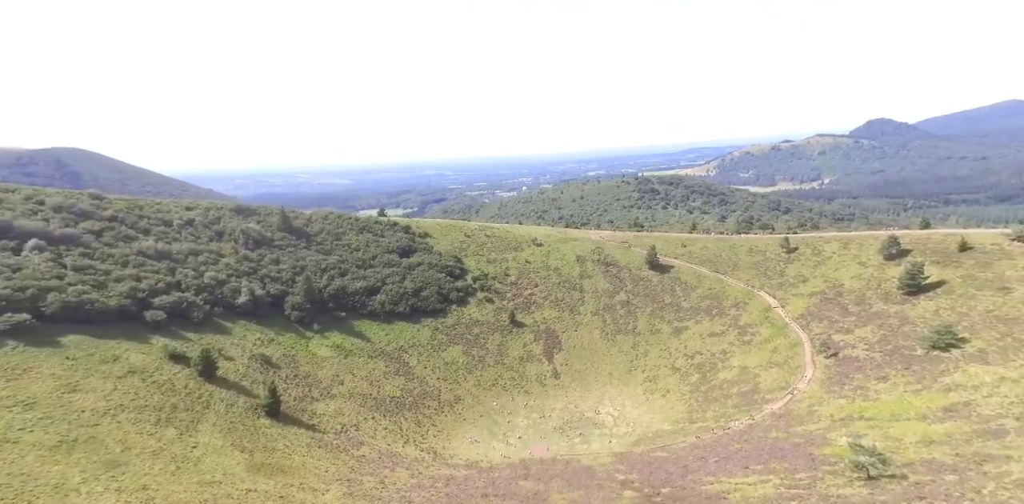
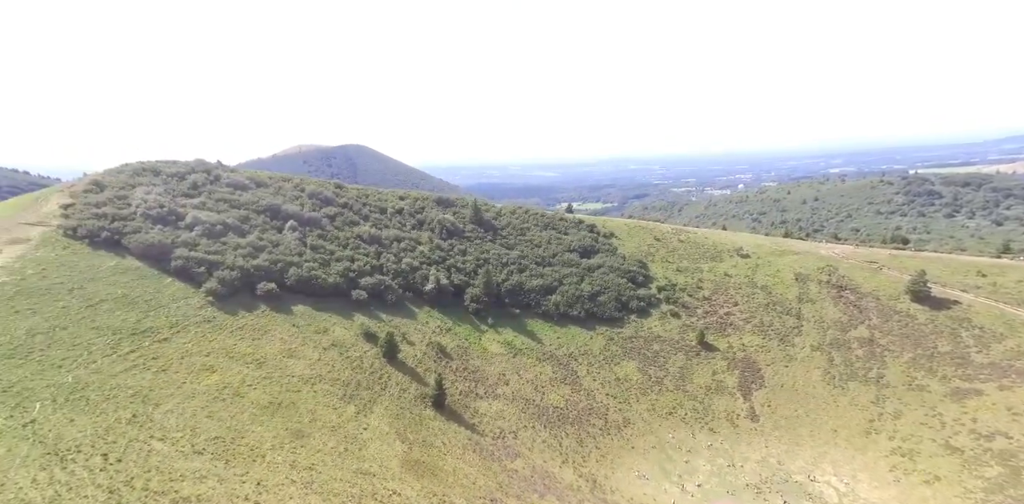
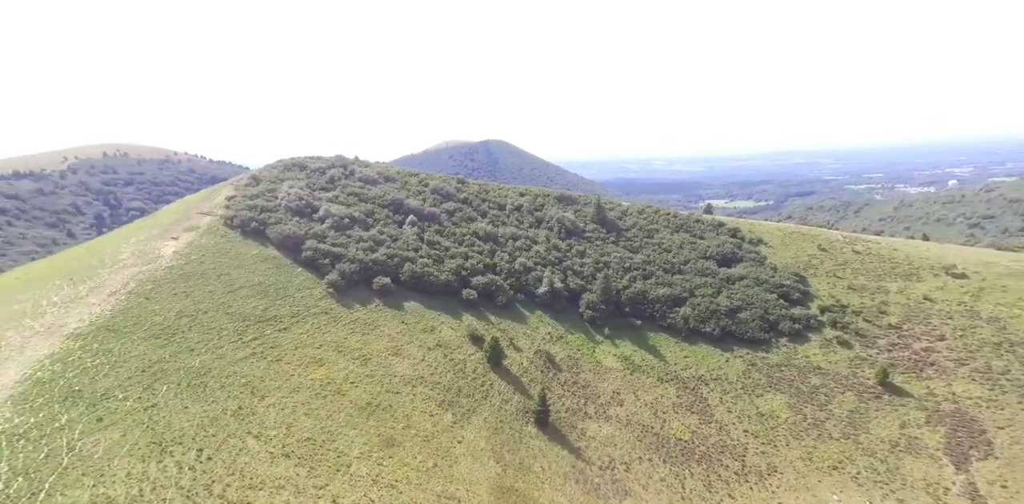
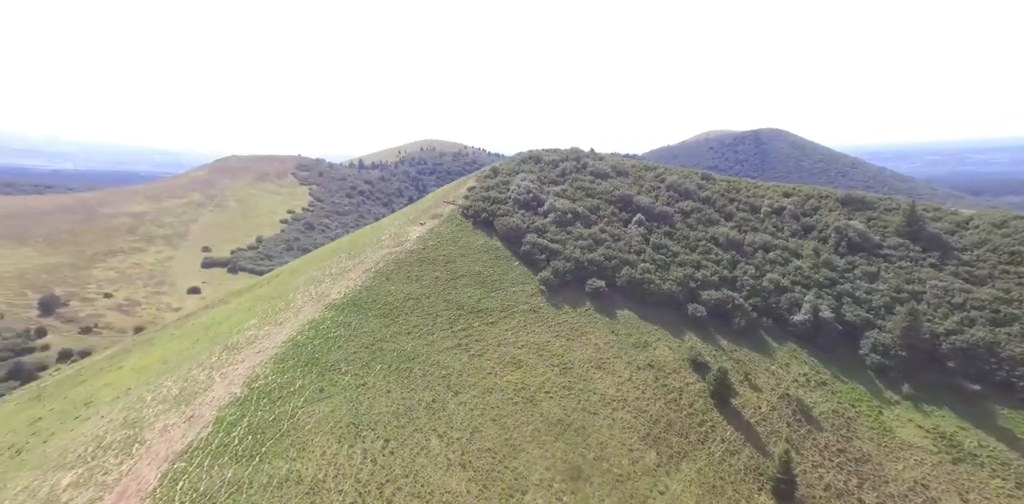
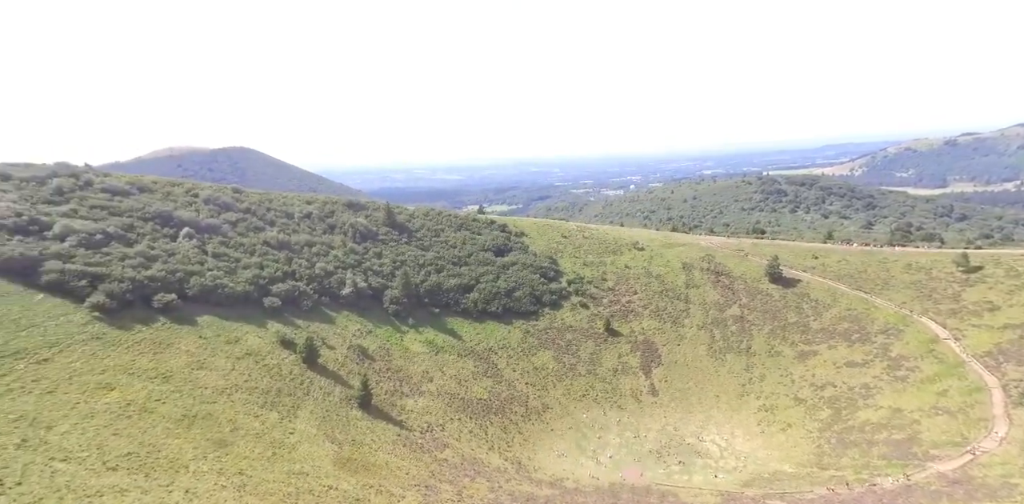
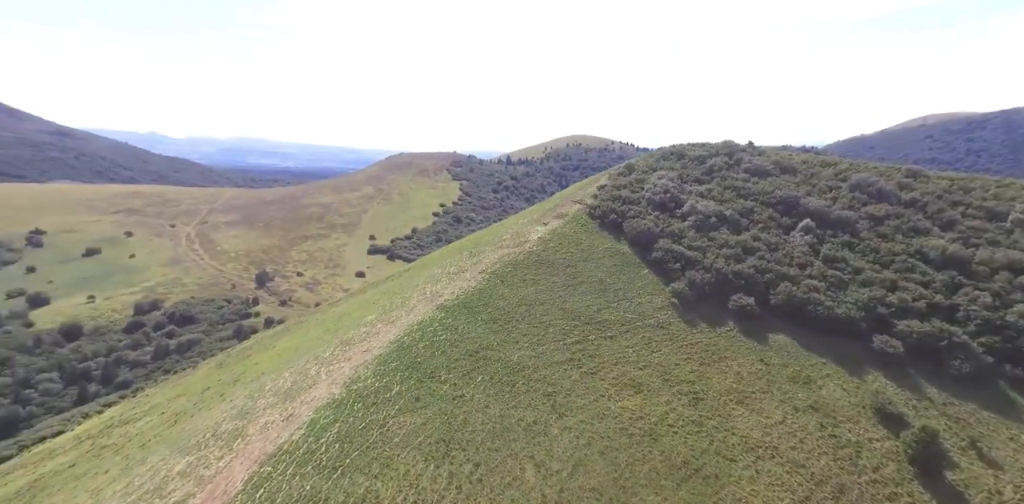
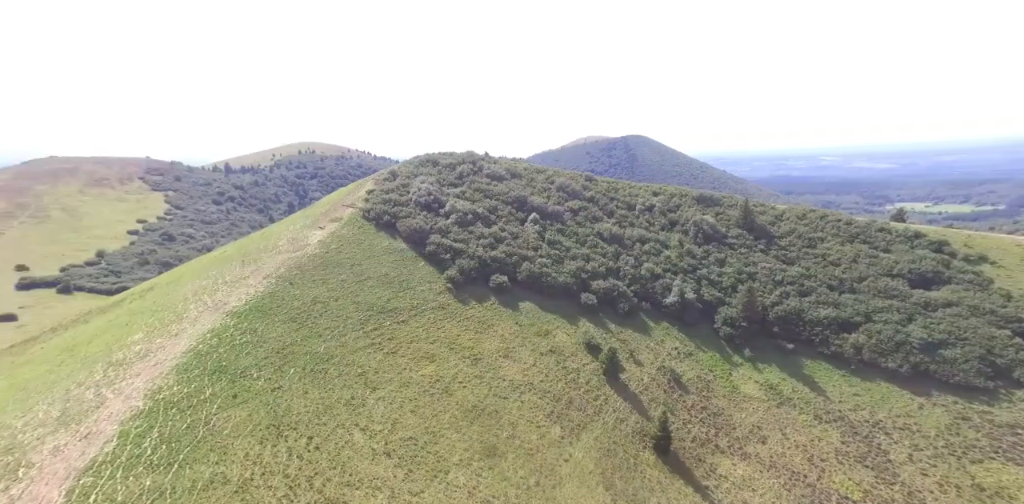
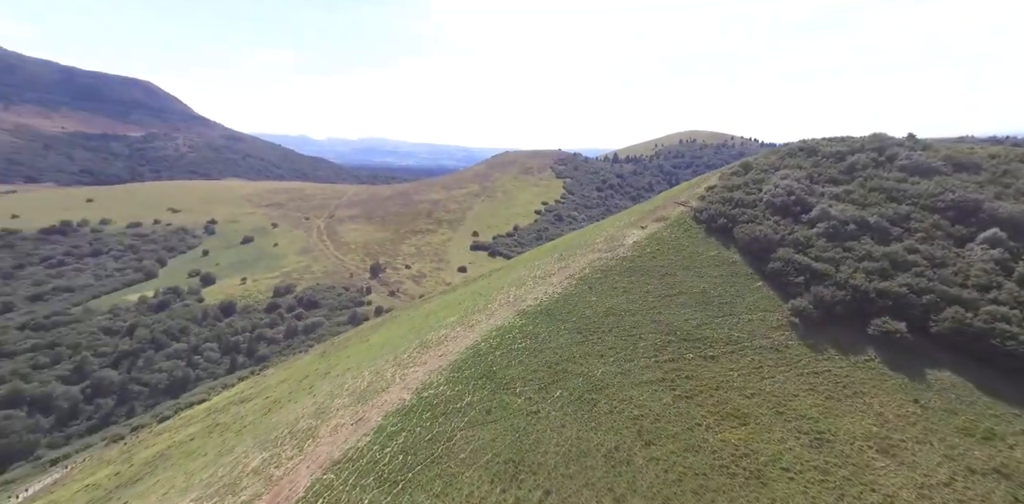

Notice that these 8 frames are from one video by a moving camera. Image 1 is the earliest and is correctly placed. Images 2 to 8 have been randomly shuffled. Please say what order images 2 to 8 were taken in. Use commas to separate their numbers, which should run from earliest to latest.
5, 2, 3, 7, 4, 6, 8
